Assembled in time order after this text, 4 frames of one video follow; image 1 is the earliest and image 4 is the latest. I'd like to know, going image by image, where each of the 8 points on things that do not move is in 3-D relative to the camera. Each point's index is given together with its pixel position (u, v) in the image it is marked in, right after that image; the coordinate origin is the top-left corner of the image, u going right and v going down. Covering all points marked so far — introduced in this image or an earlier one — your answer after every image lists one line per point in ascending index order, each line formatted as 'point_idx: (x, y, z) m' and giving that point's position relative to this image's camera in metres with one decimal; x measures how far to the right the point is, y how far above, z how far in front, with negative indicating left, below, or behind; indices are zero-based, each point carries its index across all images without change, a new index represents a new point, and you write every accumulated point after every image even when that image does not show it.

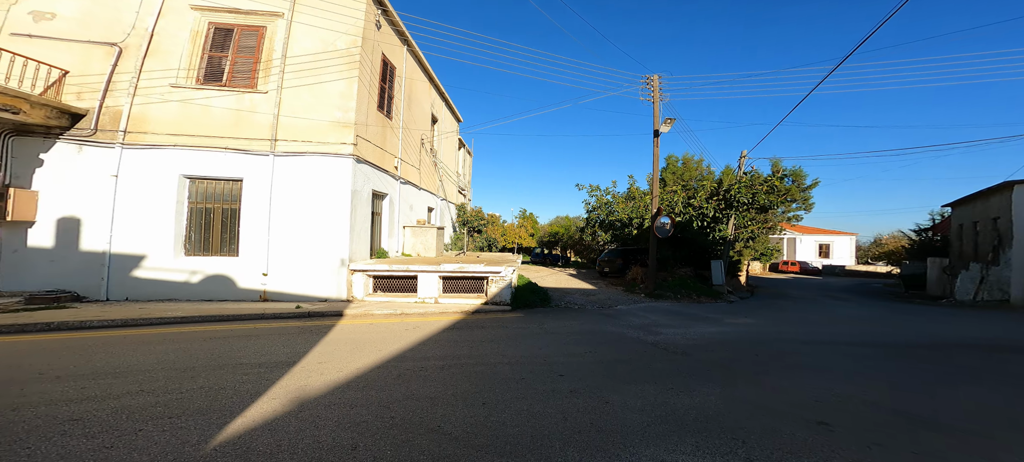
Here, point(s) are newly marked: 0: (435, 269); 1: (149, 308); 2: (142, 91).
0: (-1.5, -0.7, +8.3) m
1: (-6.1, -1.4, +8.6) m
2: (-7.7, +3.0, +10.1) m
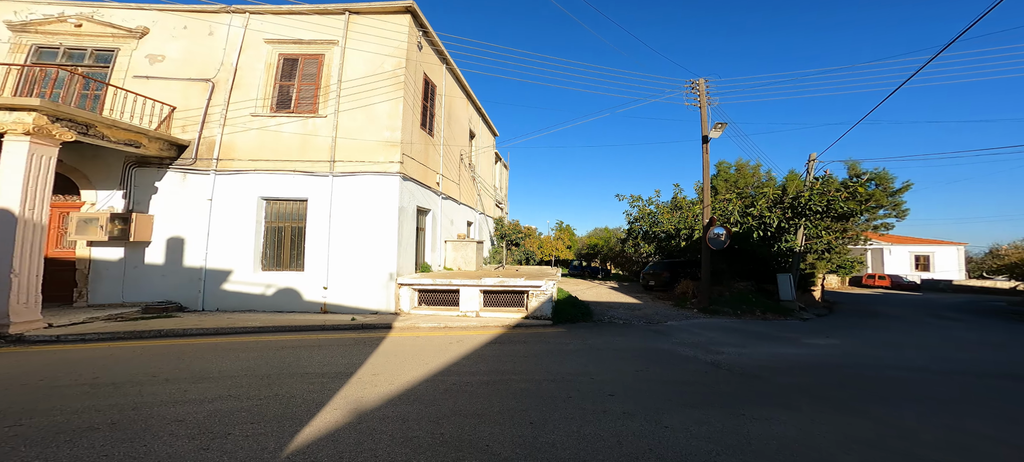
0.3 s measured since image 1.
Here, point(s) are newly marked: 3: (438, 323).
0: (-0.7, -1.0, +8.4) m
1: (-5.3, -1.8, +9.0) m
2: (-6.7, +2.6, +10.8) m
3: (-1.3, -1.7, +7.9) m
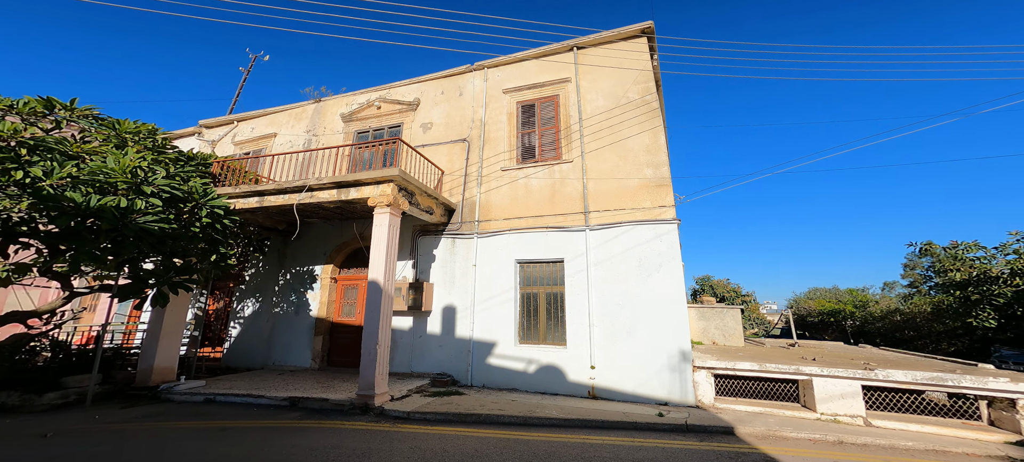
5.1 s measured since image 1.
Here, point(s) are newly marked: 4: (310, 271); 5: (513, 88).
0: (+4.4, -1.8, +5.6) m
1: (+0.1, -2.8, +7.3) m
2: (-0.7, +1.2, +10.1) m
3: (+3.6, -2.4, +5.2) m
4: (-4.9, -0.9, +10.3) m
5: (+0.2, +3.4, +10.4) m
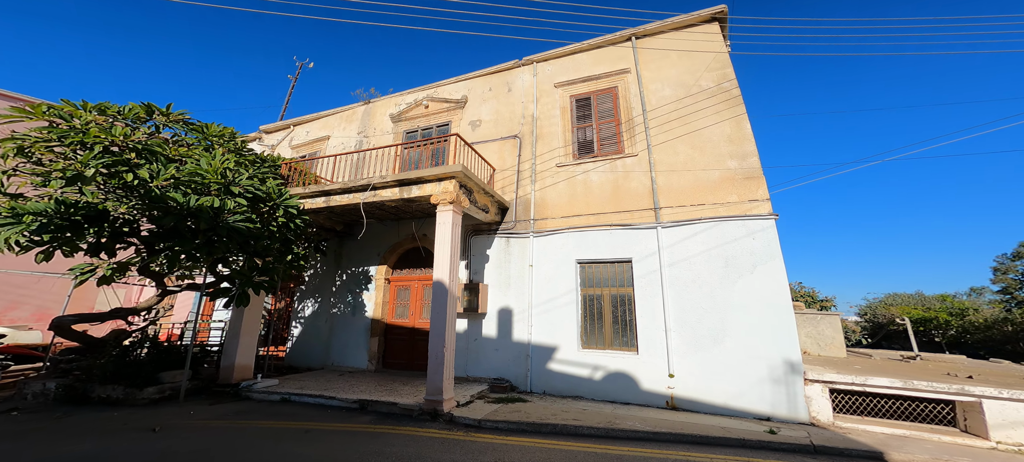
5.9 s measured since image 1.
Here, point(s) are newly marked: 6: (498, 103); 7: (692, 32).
0: (+5.5, -1.6, +4.5) m
1: (+1.4, -2.7, +6.6) m
2: (+0.7, +1.3, +9.4) m
3: (+4.7, -2.2, +4.2) m
4: (-3.4, -0.8, +9.9) m
5: (+1.7, +3.5, +9.7) m
6: (-0.1, +3.2, +10.4) m
7: (+4.2, +4.2, +8.7) m
